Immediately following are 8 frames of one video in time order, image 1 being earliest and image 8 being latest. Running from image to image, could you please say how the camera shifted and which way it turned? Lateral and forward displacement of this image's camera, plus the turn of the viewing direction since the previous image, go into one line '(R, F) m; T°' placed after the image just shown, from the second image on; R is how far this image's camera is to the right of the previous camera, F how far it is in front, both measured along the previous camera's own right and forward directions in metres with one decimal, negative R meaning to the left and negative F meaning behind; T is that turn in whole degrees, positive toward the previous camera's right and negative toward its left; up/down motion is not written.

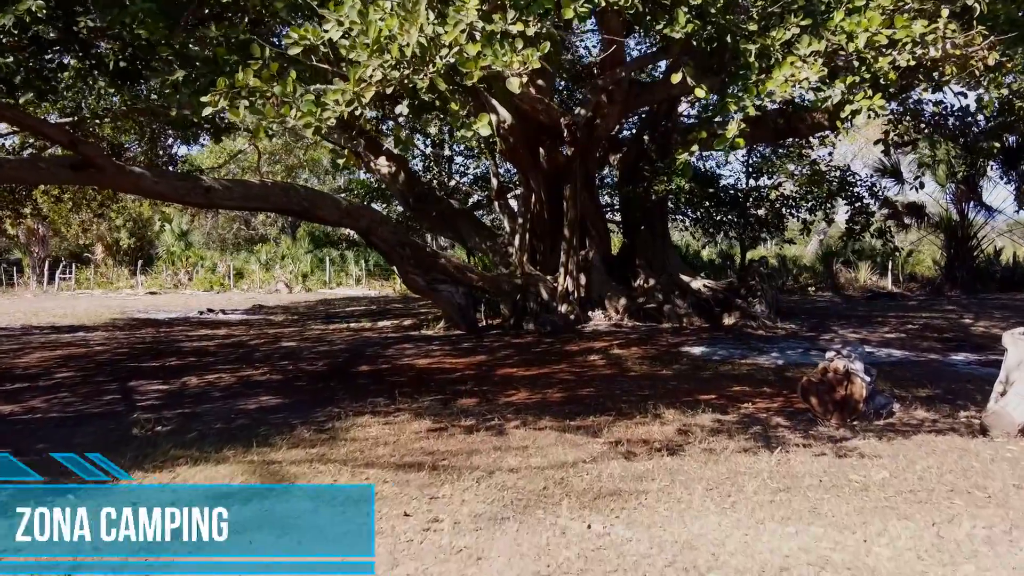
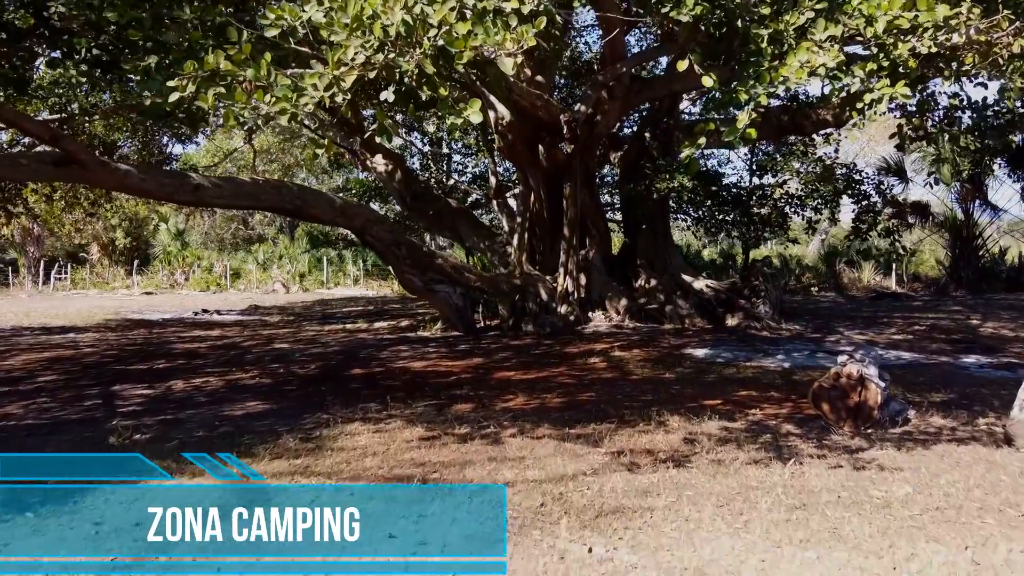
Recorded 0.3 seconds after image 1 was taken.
(0.0, +0.3) m; 0°
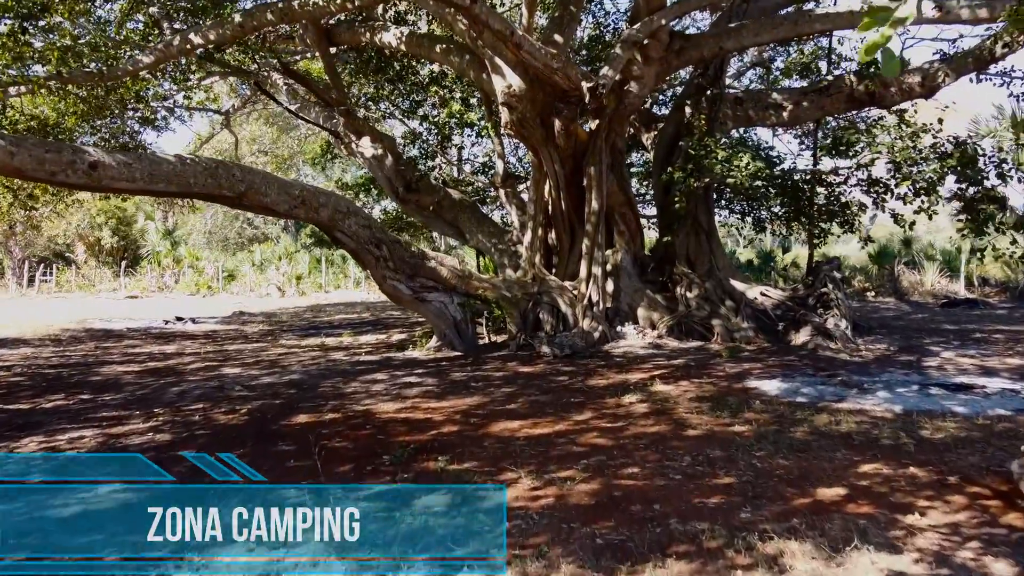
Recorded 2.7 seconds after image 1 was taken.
(+0.1, +2.2) m; -1°
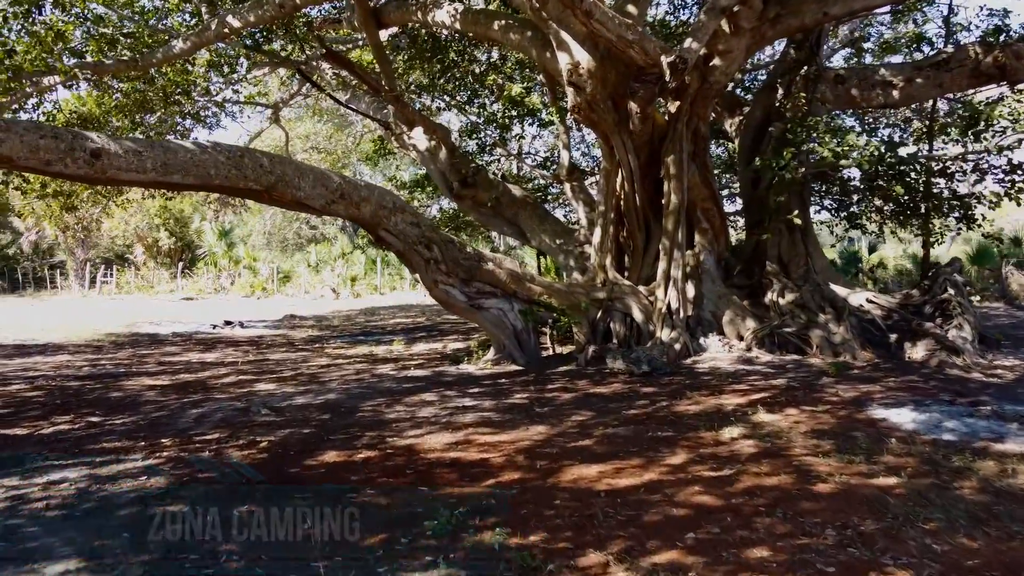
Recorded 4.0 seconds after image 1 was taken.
(-0.1, +1.1) m; -4°
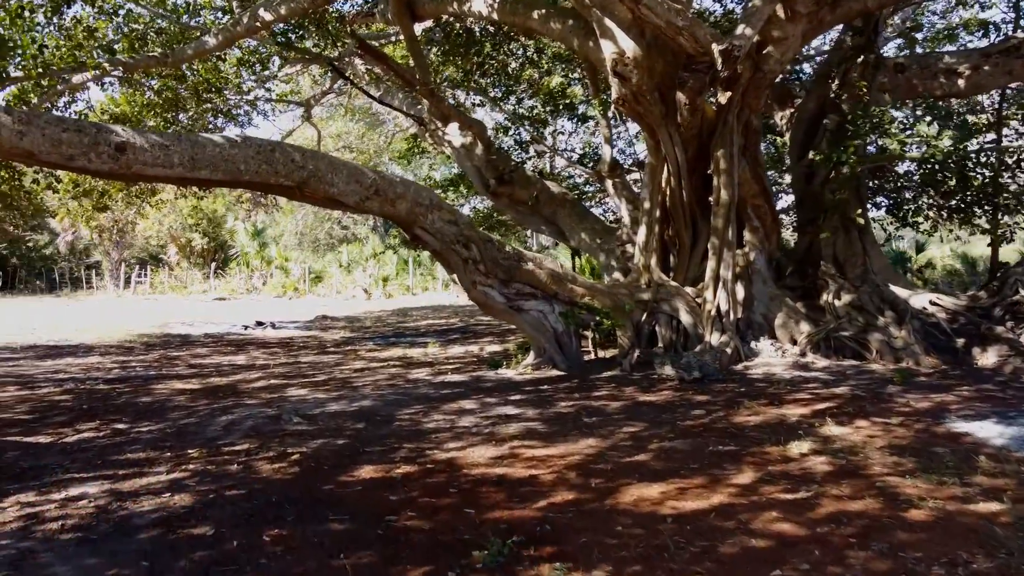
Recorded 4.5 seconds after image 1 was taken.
(-0.1, +0.4) m; -2°
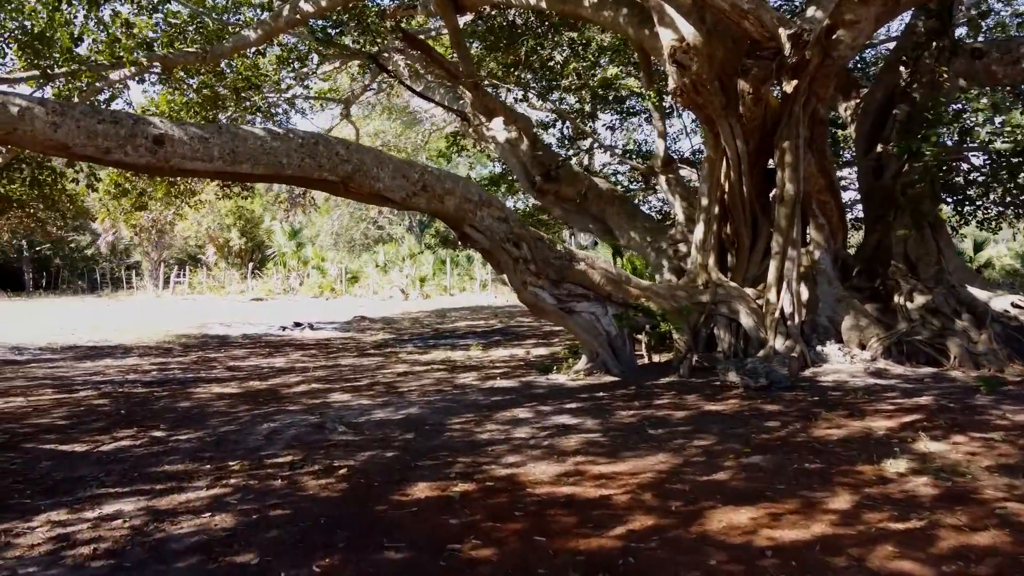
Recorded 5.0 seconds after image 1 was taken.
(-0.2, +0.4) m; -2°
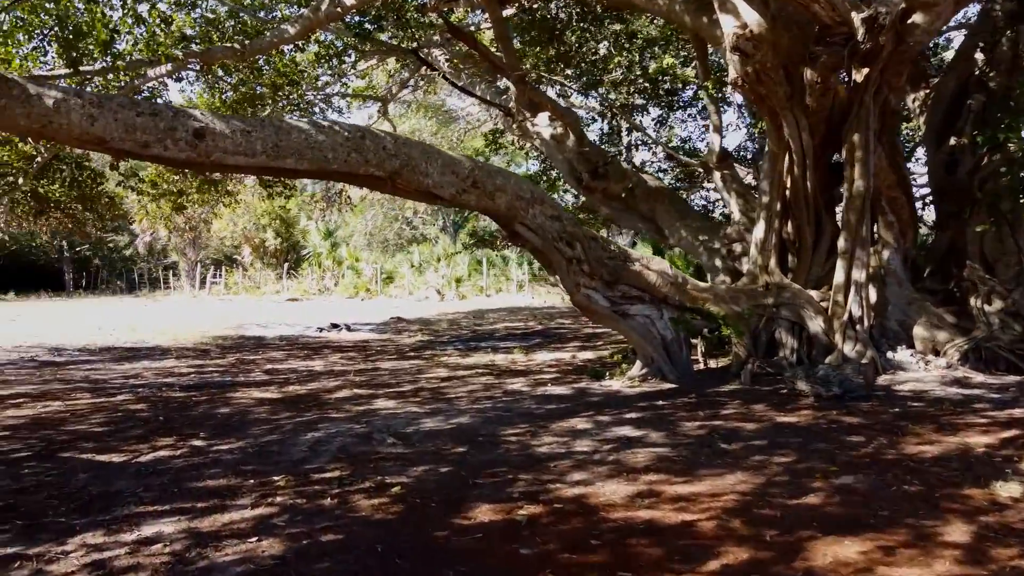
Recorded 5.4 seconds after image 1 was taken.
(-0.2, +0.4) m; -2°
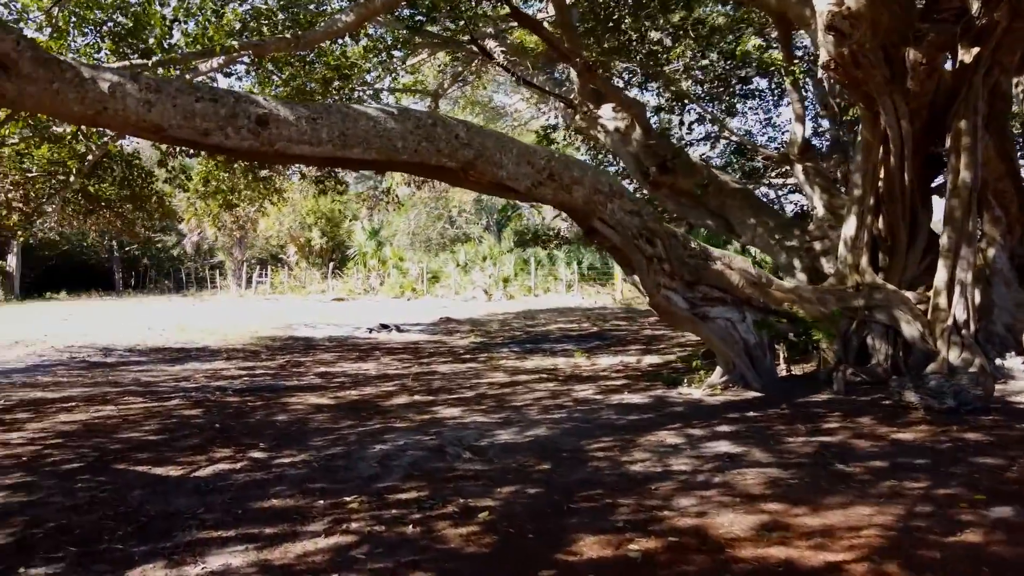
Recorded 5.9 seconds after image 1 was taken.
(-0.3, +0.4) m; -3°
